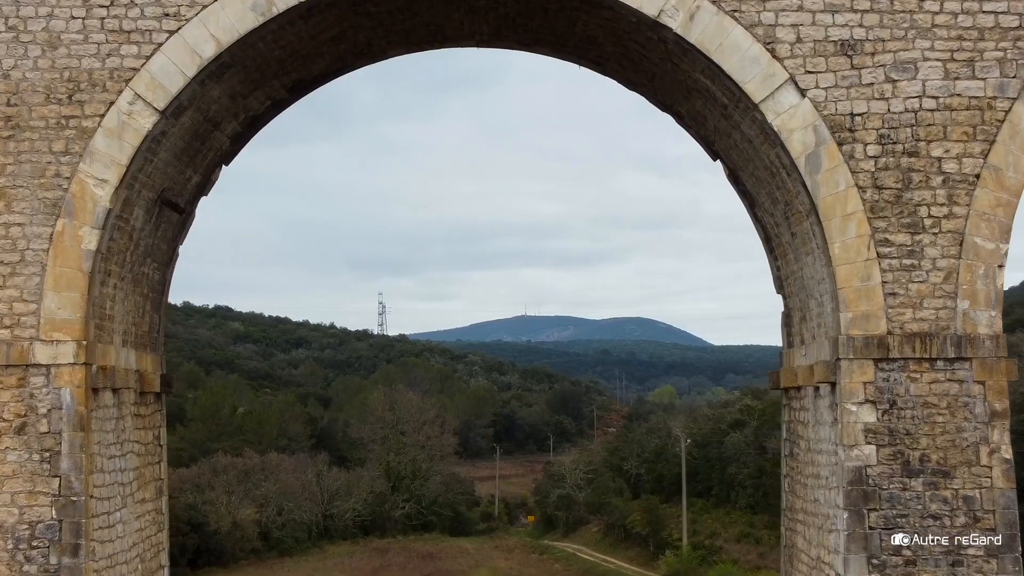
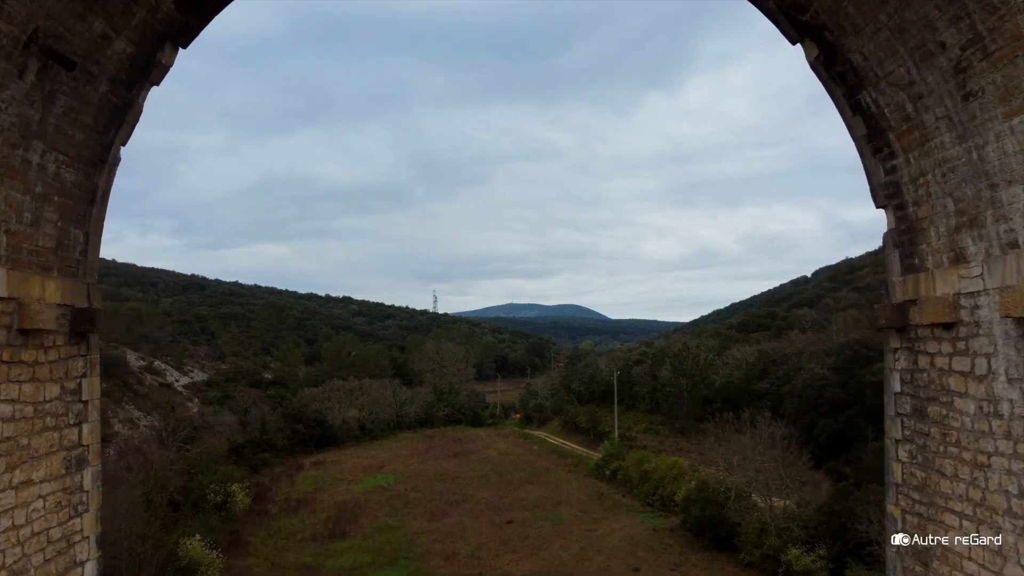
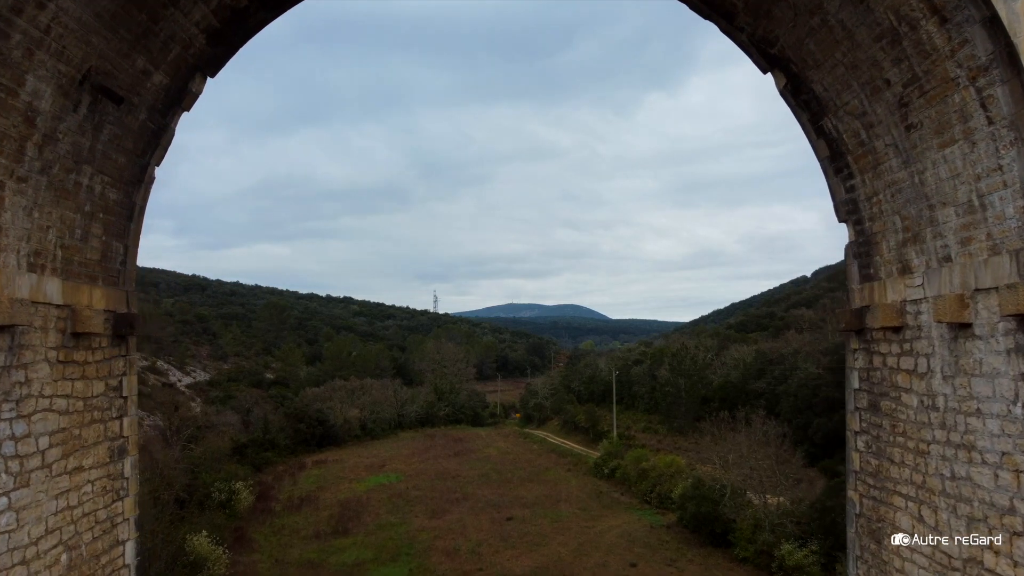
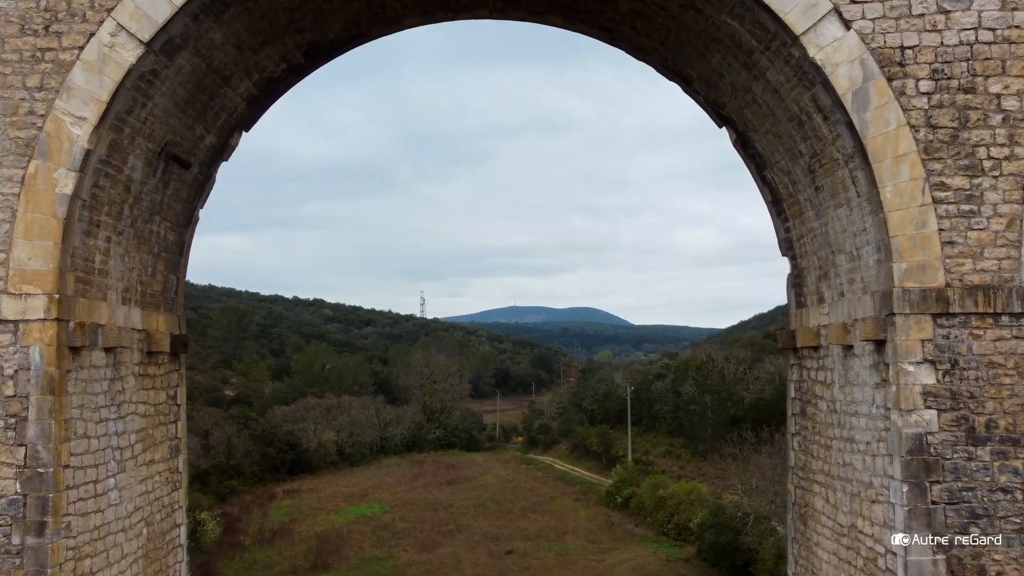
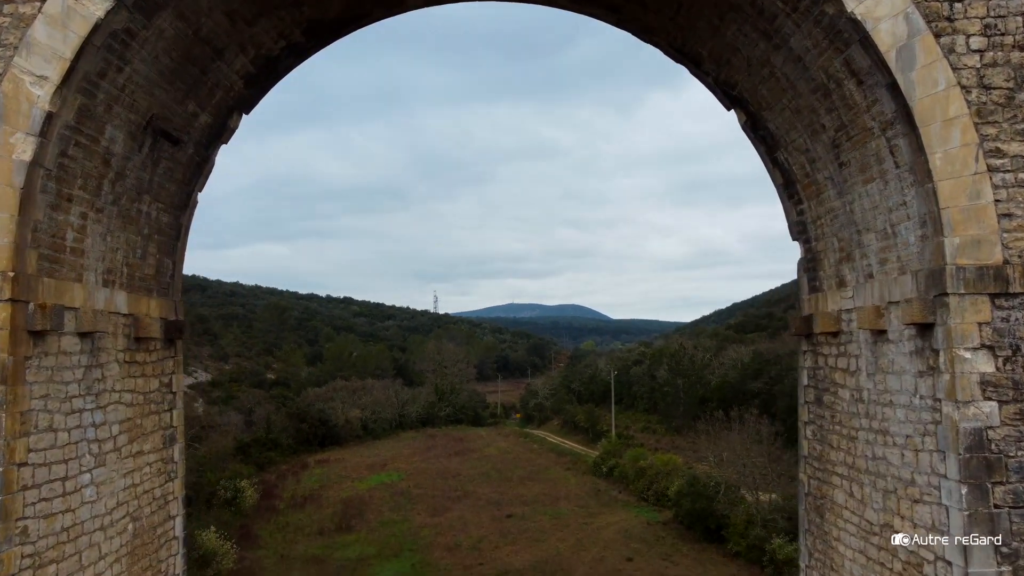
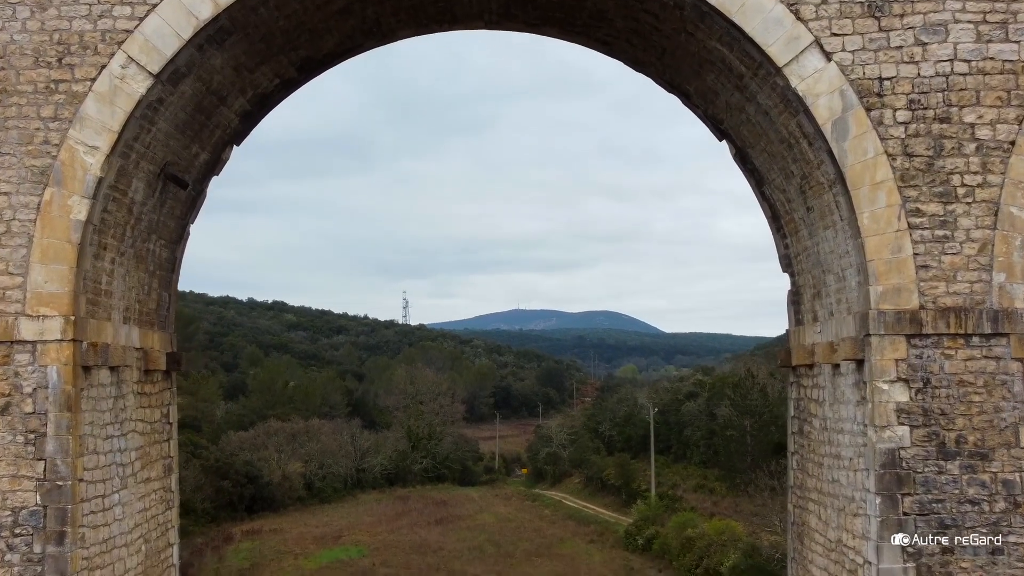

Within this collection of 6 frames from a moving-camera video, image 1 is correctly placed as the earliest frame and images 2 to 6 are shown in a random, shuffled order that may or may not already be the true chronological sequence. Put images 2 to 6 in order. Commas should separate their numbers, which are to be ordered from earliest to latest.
6, 4, 5, 3, 2
